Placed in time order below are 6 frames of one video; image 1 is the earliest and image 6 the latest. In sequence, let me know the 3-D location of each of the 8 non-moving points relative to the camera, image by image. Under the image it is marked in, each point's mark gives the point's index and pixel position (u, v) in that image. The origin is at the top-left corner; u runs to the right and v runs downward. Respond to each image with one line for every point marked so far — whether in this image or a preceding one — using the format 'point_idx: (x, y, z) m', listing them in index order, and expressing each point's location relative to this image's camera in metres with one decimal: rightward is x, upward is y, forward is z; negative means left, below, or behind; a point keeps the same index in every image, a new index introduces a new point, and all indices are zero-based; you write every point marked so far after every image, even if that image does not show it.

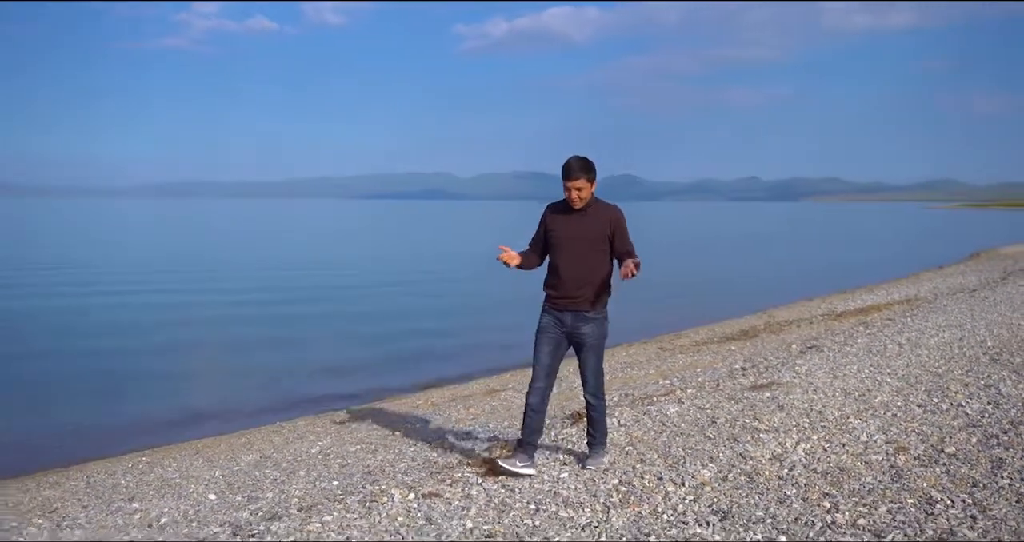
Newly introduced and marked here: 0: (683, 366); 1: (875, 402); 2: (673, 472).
0: (+3.1, -1.7, +15.3) m
1: (+4.2, -1.5, +9.8) m
2: (+1.3, -1.7, +7.0) m
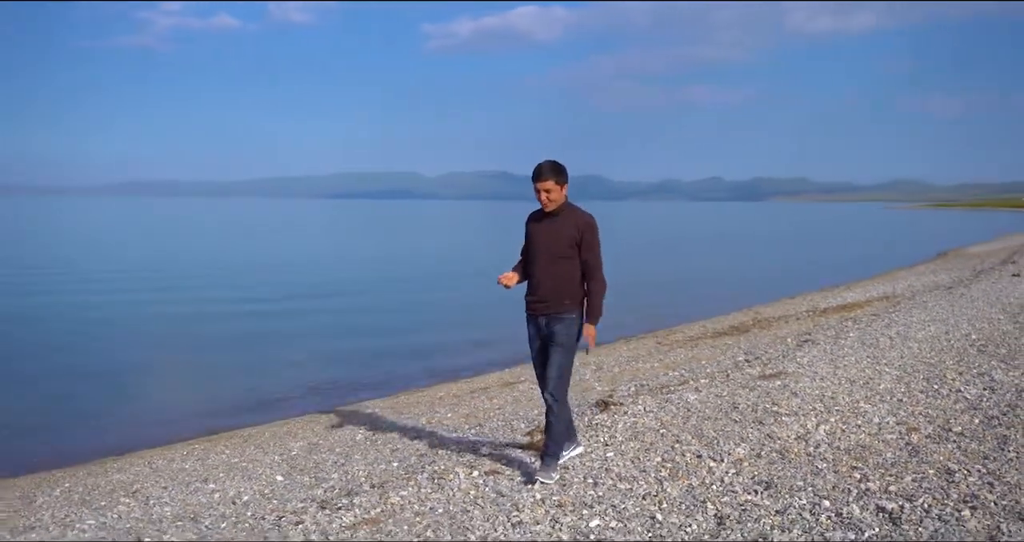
0: (+3.3, -1.6, +15.9) m
1: (+4.6, -1.5, +10.5) m
2: (+1.8, -1.6, +7.6) m
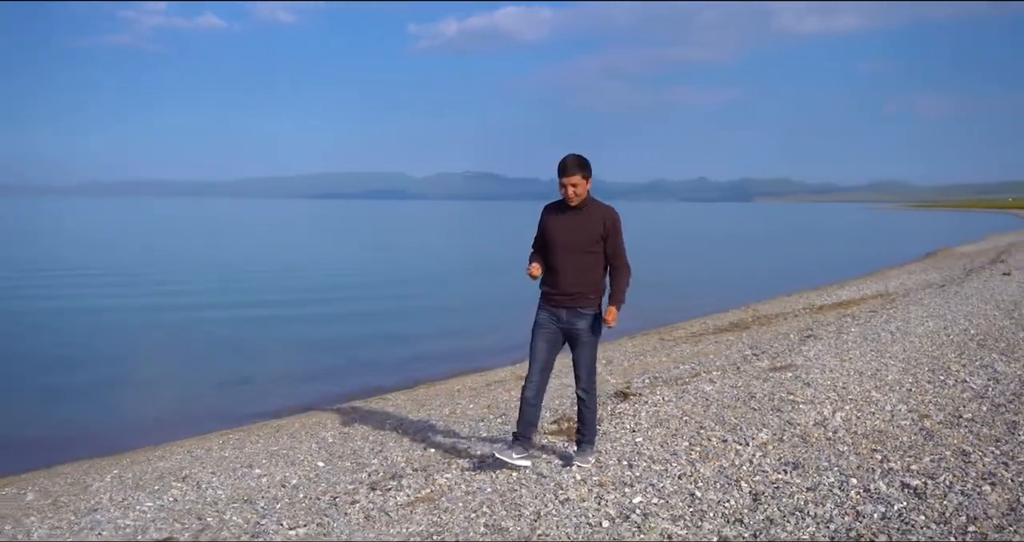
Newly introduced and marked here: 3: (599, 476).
0: (+3.5, -1.6, +16.3) m
1: (+4.9, -1.4, +10.9) m
2: (+2.1, -1.6, +8.0) m
3: (+0.7, -1.6, +6.7) m
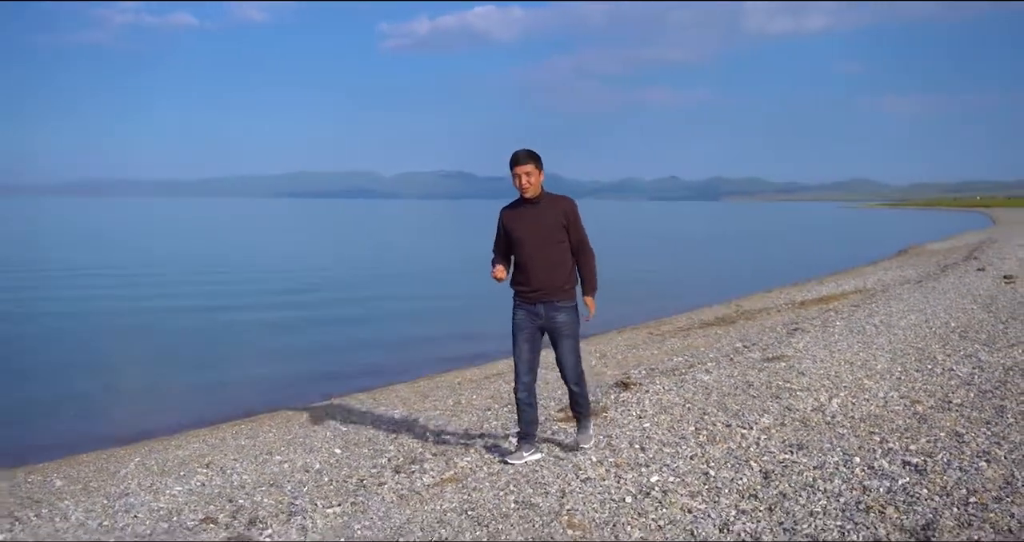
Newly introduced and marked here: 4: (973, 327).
0: (+3.4, -1.5, +16.7) m
1: (+4.9, -1.3, +11.3) m
2: (+2.2, -1.5, +8.3) m
3: (+0.9, -1.6, +7.0) m
4: (+8.8, -1.1, +16.2) m
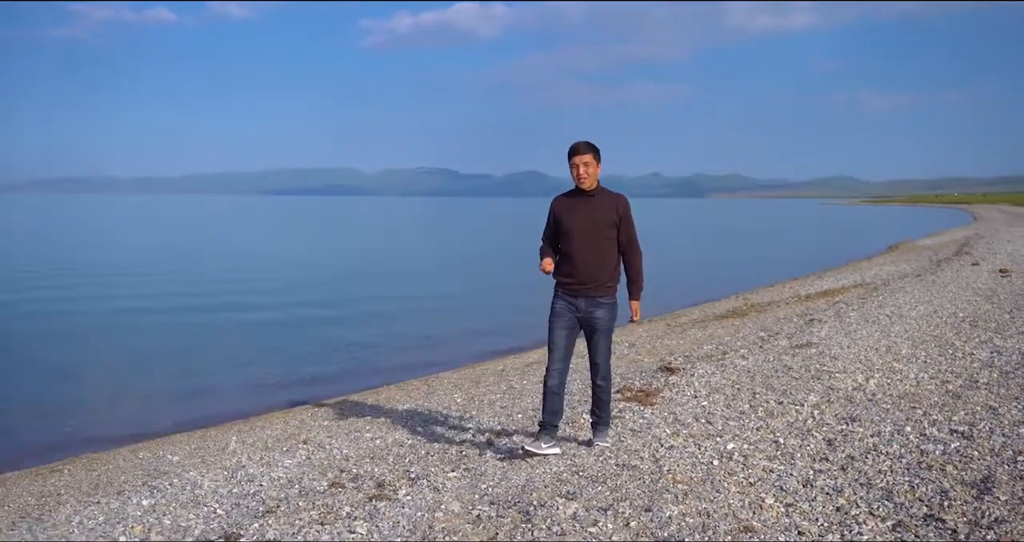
0: (+4.0, -1.3, +17.5) m
1: (+5.6, -1.2, +12.1) m
2: (+3.0, -1.4, +9.1) m
3: (+1.6, -1.5, +7.7) m
4: (+9.4, -0.9, +17.0) m
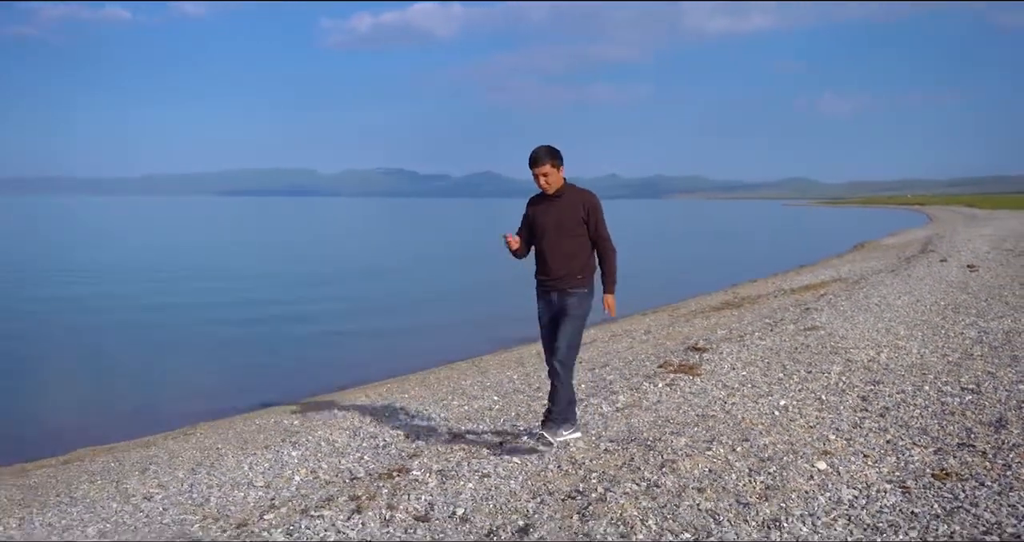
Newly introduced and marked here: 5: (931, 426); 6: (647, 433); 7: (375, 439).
0: (+4.5, -1.2, +18.9) m
1: (+6.3, -1.0, +13.6) m
2: (+3.8, -1.2, +10.5) m
3: (+2.5, -1.3, +9.1) m
4: (+9.9, -0.7, +18.7) m
5: (+3.6, -1.3, +7.2) m
6: (+1.1, -1.3, +7.0) m
7: (-1.3, -1.7, +8.3) m
